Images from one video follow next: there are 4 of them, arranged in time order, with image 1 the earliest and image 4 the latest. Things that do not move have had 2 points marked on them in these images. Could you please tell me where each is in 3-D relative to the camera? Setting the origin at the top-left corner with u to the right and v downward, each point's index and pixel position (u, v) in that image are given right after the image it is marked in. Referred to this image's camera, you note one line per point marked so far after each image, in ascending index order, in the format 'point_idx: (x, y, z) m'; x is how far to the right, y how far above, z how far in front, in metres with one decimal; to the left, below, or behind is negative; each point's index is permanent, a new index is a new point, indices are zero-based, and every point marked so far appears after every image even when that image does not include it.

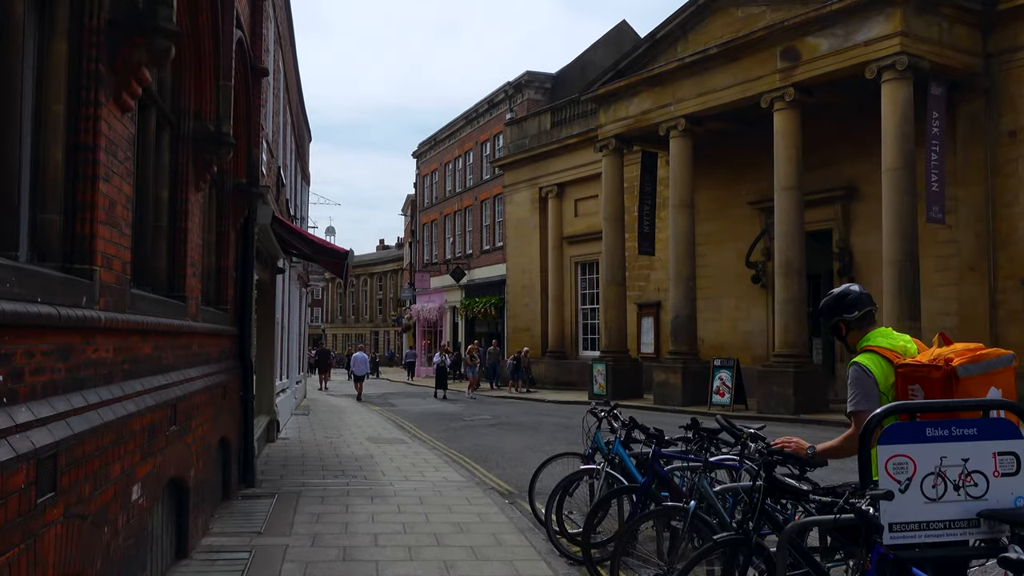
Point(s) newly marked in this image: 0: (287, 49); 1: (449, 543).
0: (-3.6, +3.9, +15.3) m
1: (-0.4, -1.8, +6.8) m
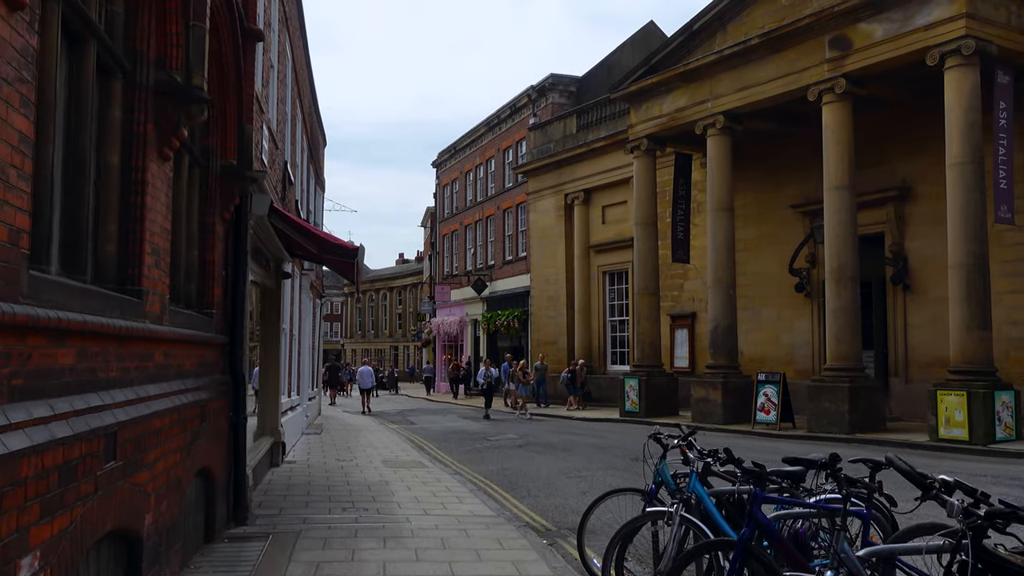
0: (-3.2, +3.8, +14.0) m
1: (-0.2, -1.8, +5.4) m
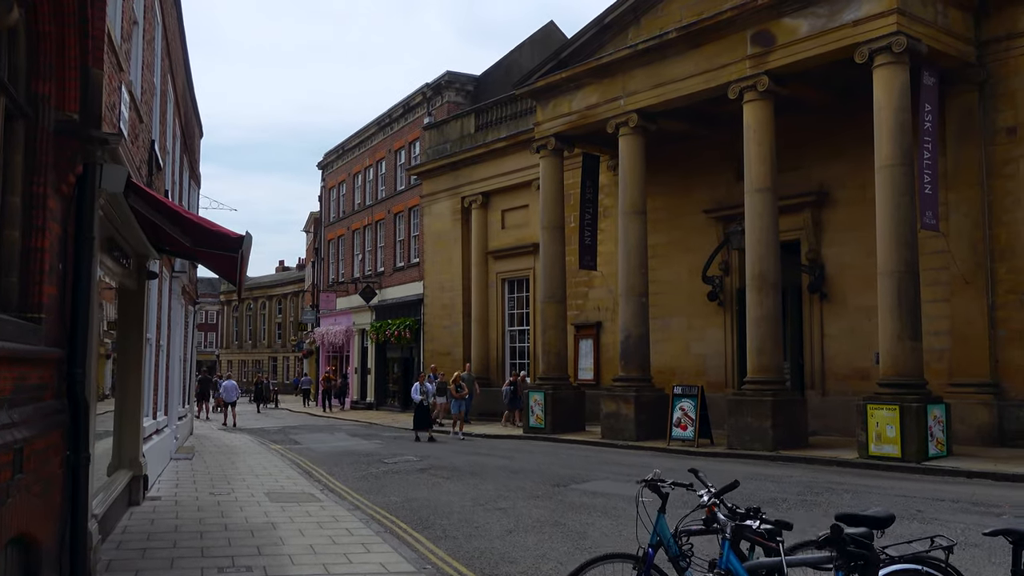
0: (-4.4, +3.7, +12.0) m
1: (-0.3, -1.8, +3.8) m
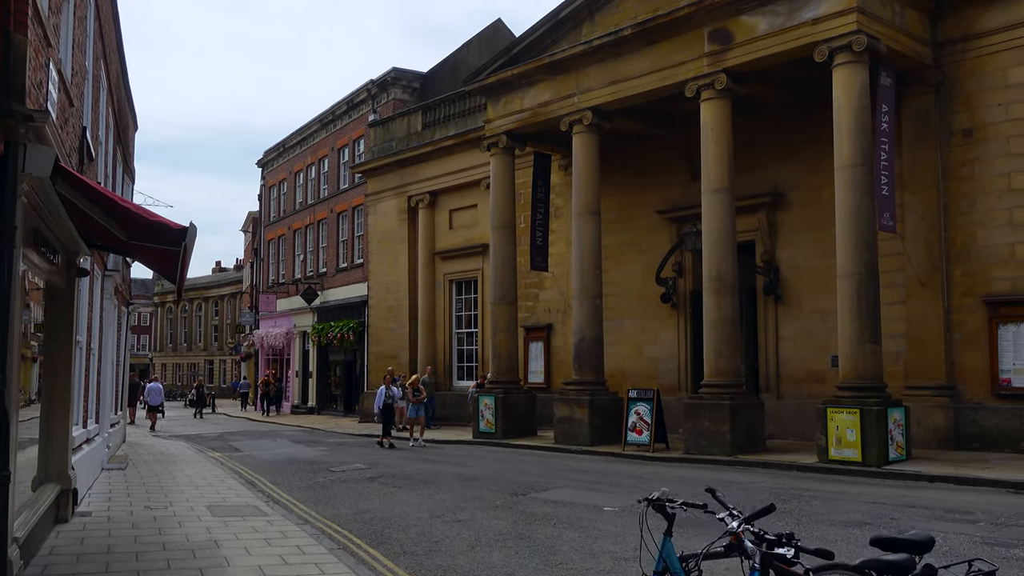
0: (-4.9, +3.7, +11.2) m
1: (-0.3, -1.8, +3.2) m
